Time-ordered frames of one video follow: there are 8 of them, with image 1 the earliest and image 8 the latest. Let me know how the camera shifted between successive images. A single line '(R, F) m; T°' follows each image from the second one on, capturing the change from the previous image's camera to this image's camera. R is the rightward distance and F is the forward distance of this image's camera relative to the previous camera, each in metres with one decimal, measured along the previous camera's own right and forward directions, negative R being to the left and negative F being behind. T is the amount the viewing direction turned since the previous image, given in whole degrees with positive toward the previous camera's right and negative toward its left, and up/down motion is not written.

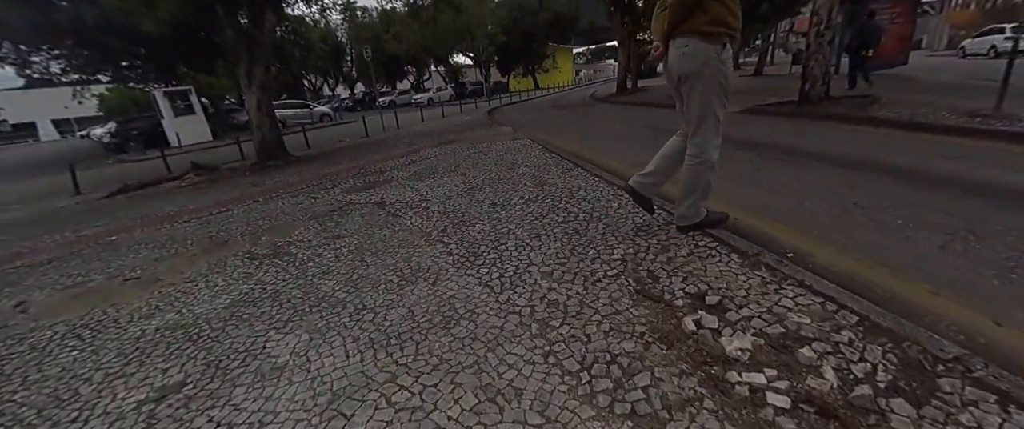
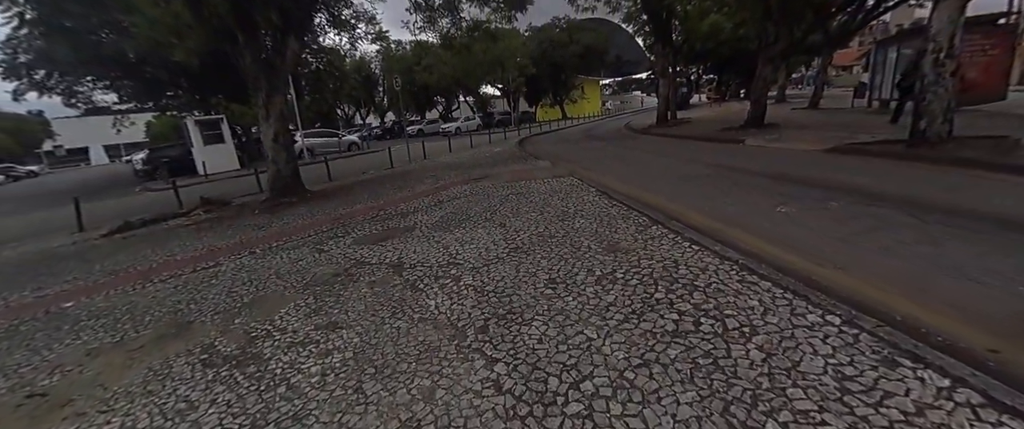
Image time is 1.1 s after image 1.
(-0.3, +1.2) m; -3°
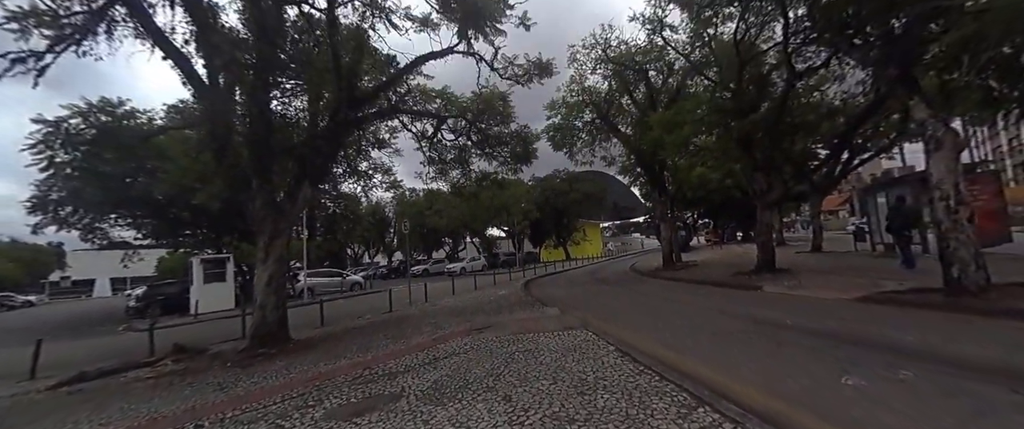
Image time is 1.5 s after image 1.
(0.0, +0.4) m; -1°
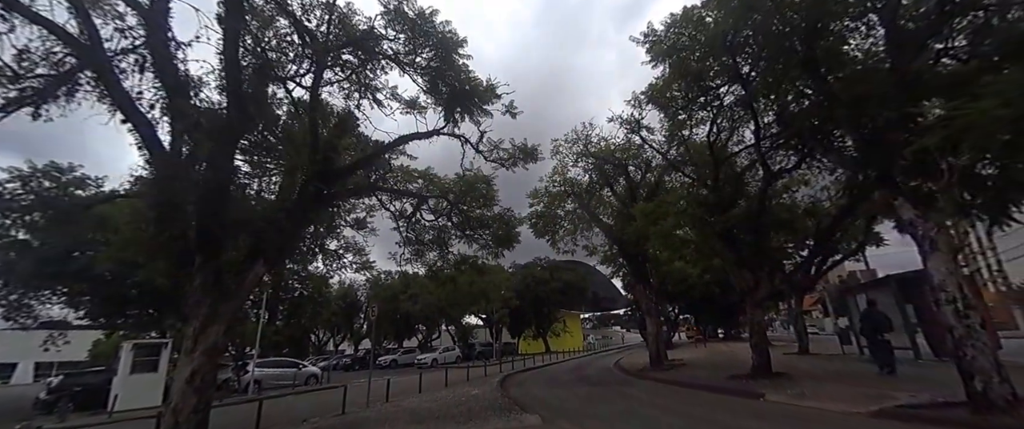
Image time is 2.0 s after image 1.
(0.0, +0.6) m; +3°
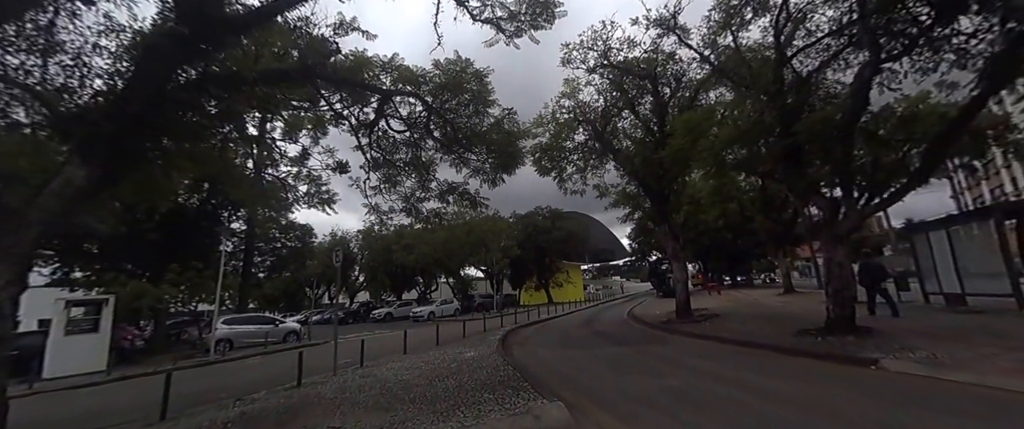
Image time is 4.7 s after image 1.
(-0.1, +3.2) m; 0°
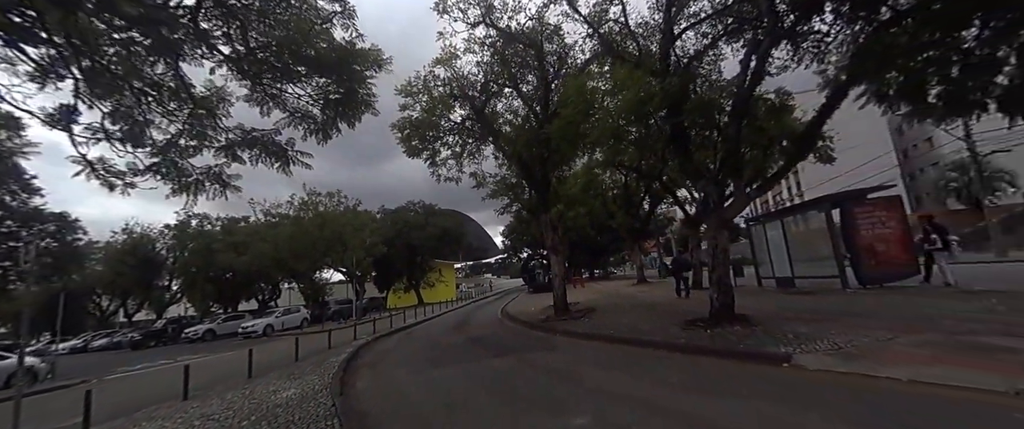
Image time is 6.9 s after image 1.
(+0.4, +2.5) m; +19°
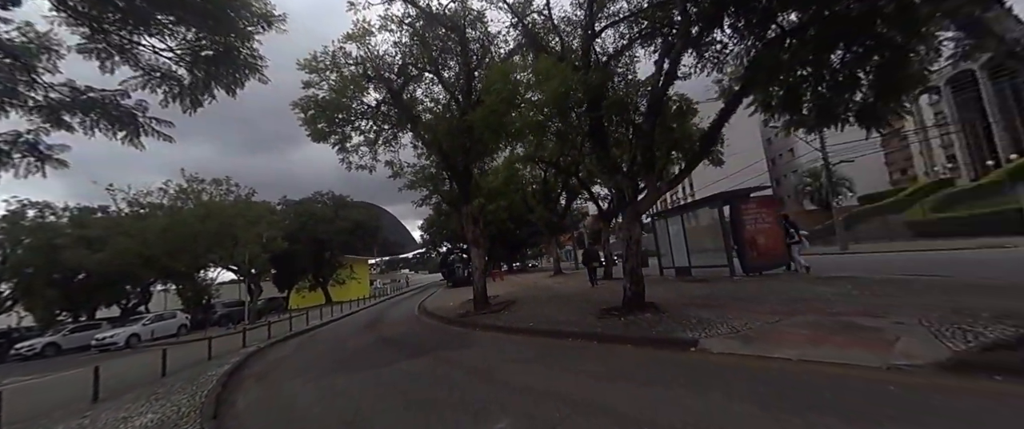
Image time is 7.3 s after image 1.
(0.0, +0.4) m; +12°
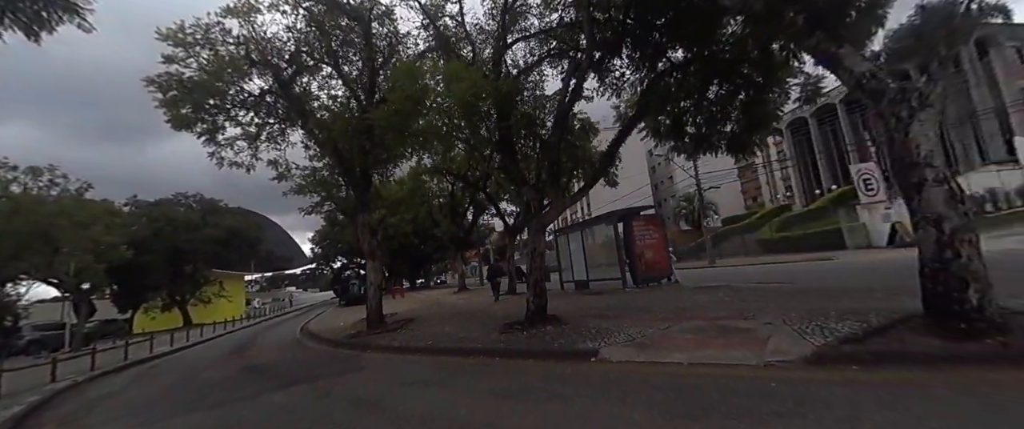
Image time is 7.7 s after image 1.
(+0.1, +0.4) m; +14°
